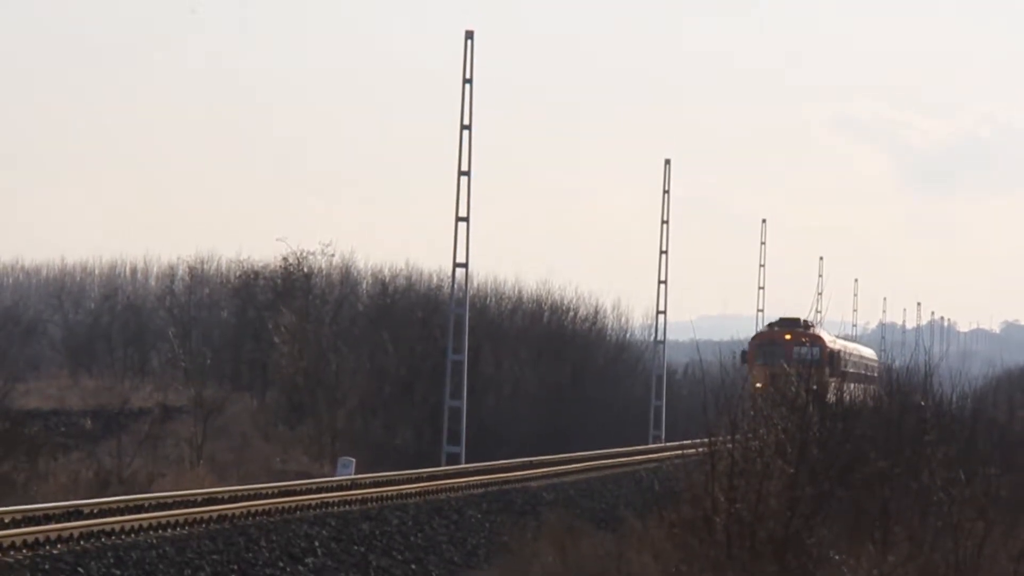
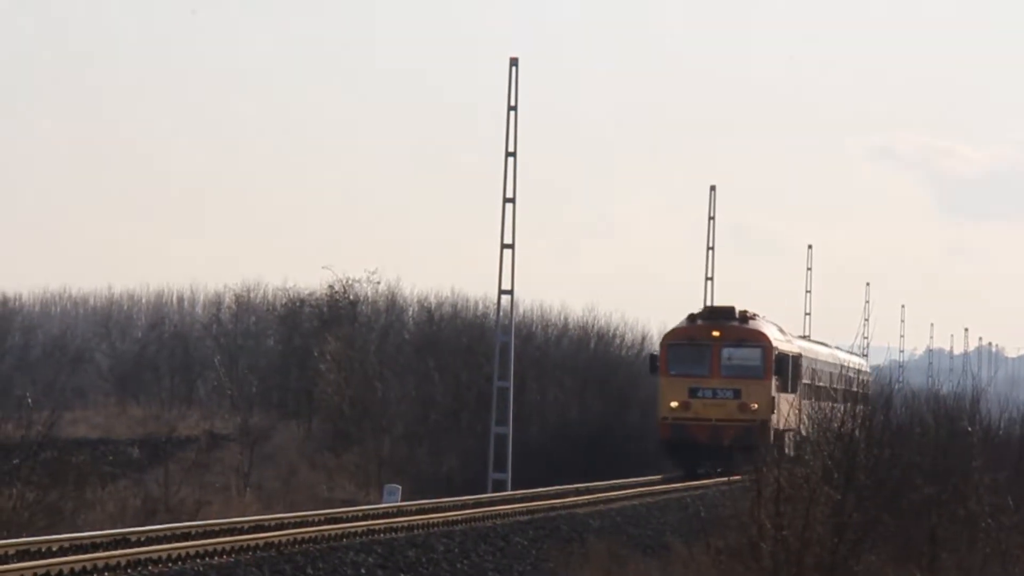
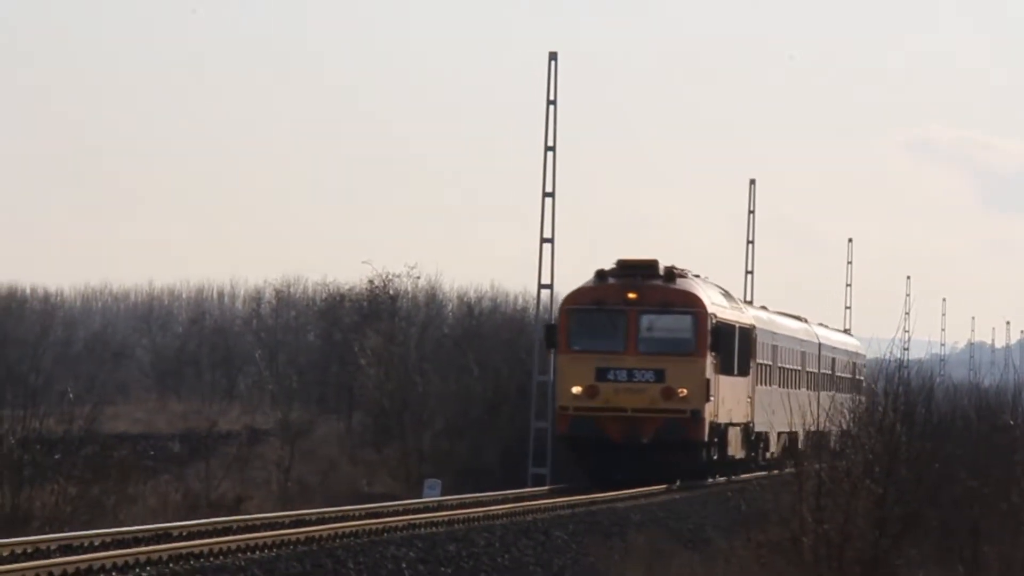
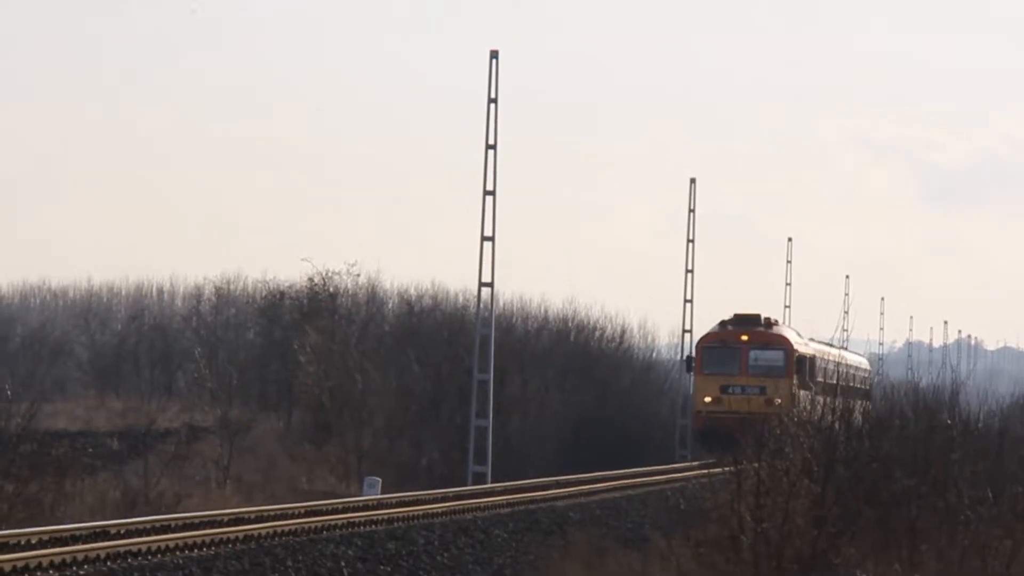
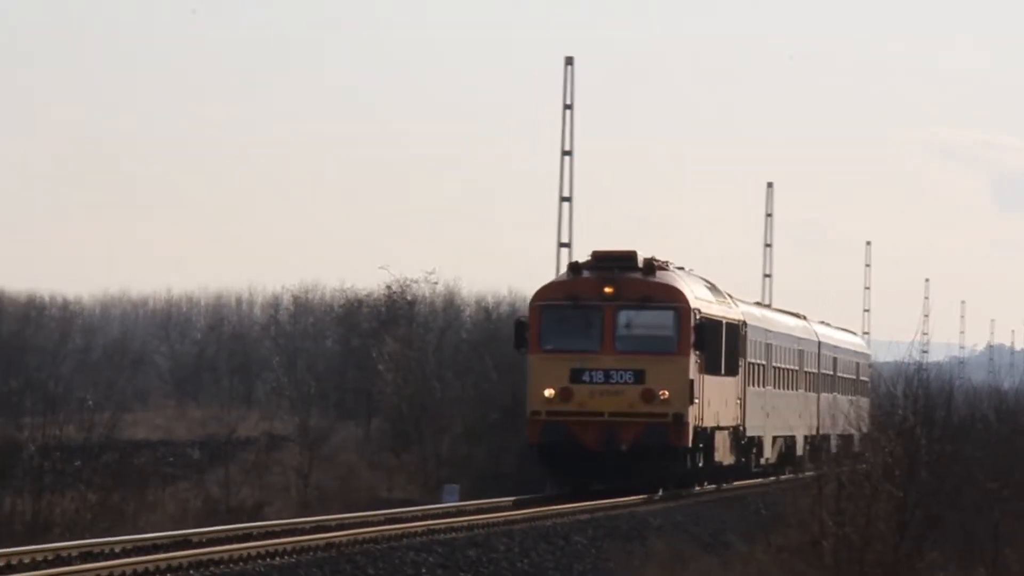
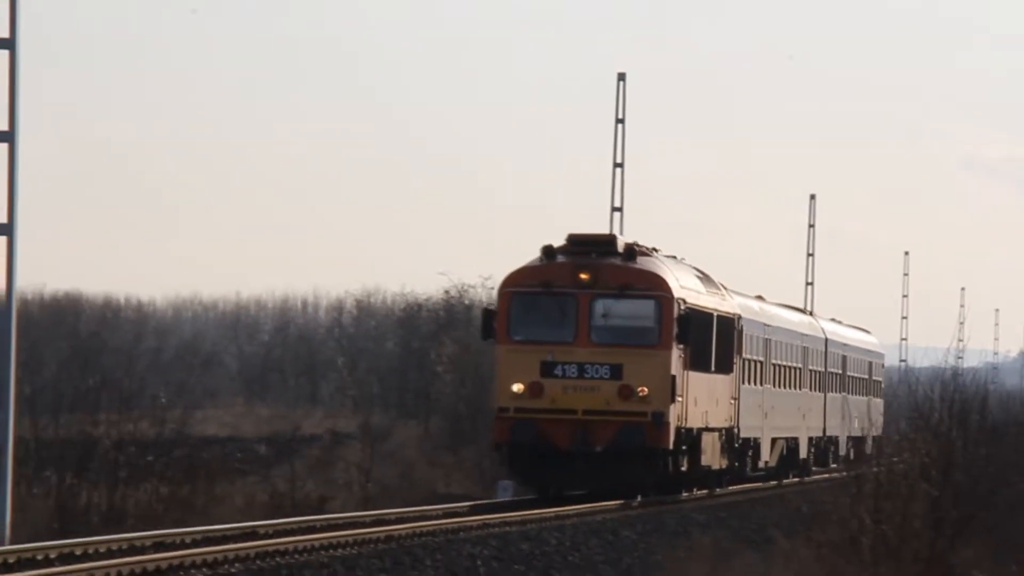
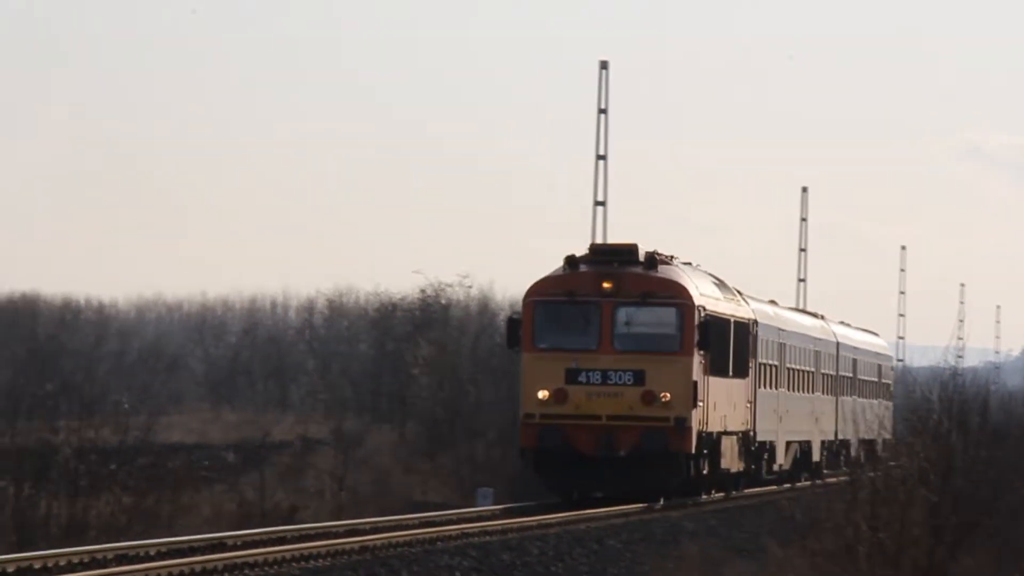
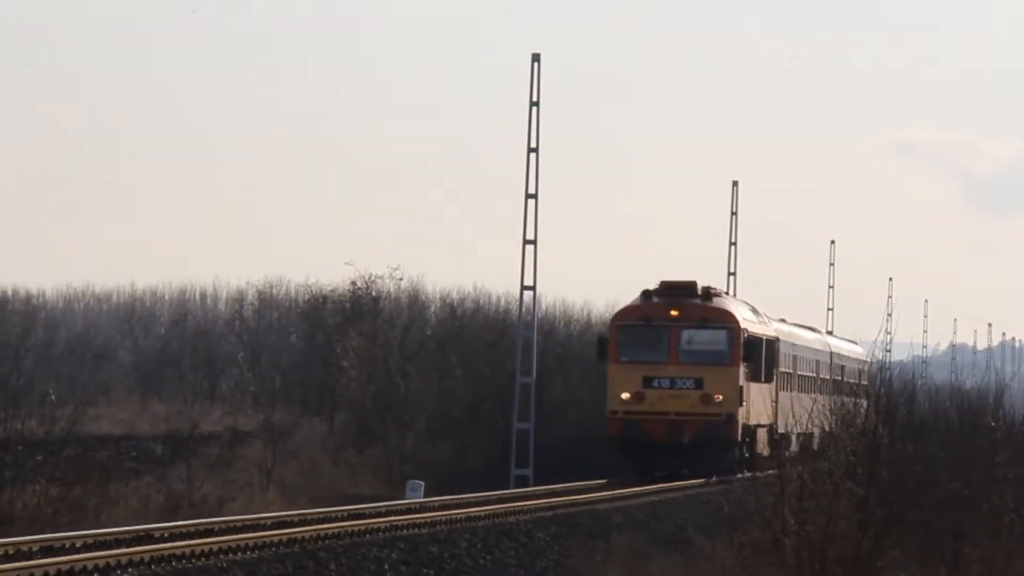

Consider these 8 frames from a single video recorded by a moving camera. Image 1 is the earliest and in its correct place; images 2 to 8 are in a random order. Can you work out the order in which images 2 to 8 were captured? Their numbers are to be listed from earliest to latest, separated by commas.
4, 2, 8, 3, 5, 7, 6
